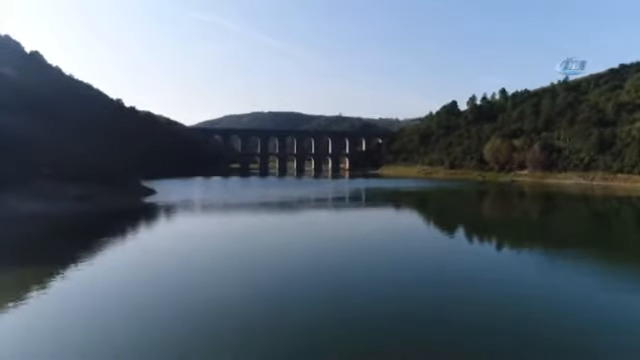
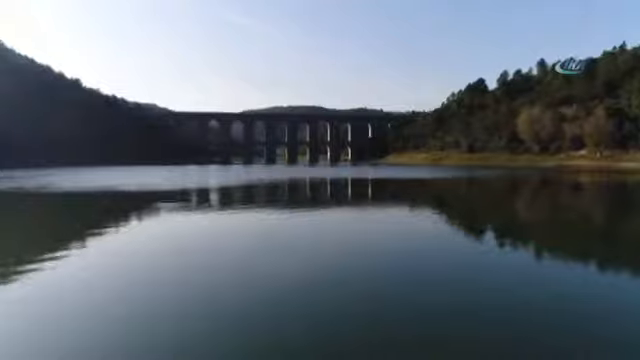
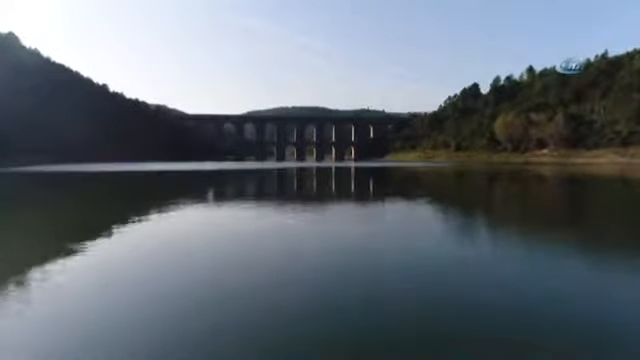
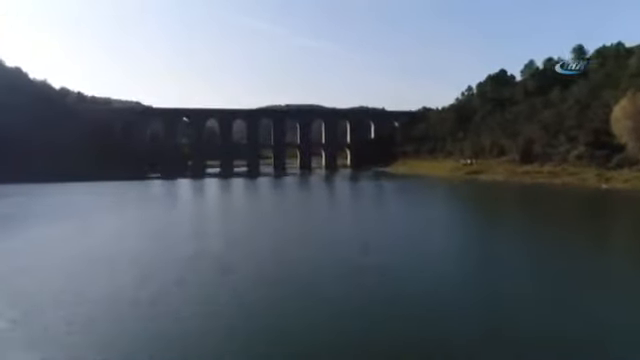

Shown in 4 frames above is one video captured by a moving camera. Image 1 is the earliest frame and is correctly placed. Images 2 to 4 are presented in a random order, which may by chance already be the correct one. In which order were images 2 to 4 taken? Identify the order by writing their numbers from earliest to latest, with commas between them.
3, 2, 4
